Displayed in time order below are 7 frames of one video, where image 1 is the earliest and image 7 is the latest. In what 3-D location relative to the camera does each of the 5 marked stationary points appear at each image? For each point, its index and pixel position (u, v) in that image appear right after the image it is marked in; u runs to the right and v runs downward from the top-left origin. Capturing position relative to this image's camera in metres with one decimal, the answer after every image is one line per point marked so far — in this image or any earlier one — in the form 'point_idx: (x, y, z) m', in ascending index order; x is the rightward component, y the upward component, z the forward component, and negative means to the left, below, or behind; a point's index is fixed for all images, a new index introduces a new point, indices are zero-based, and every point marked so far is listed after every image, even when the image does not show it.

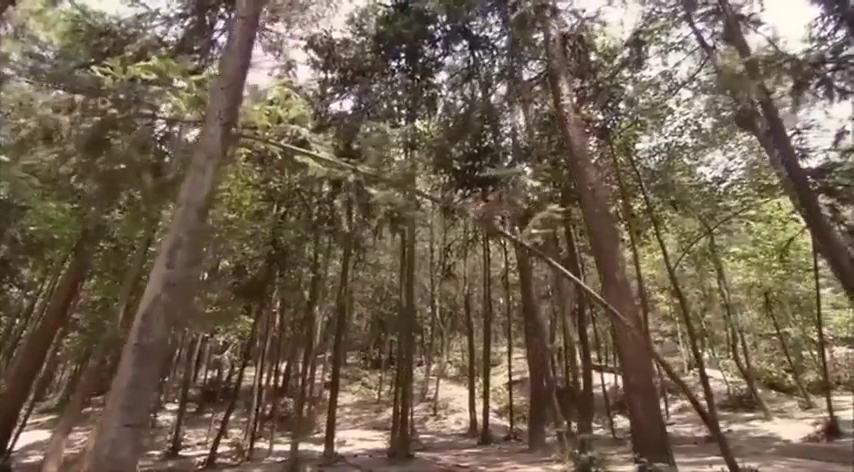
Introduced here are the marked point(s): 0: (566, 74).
0: (+3.1, +3.7, +10.3) m
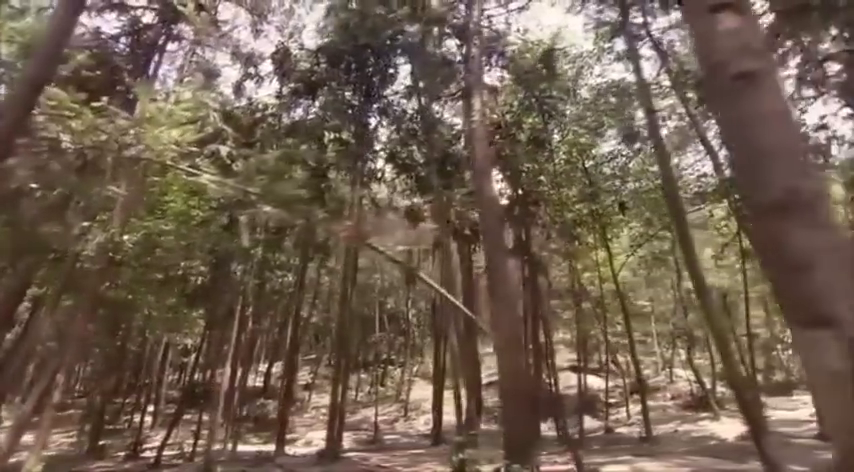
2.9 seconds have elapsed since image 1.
0: (+1.3, +3.4, +10.8) m
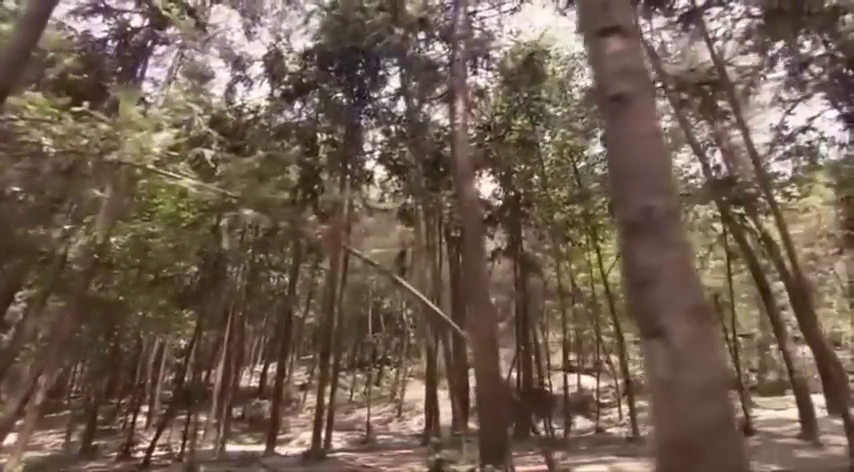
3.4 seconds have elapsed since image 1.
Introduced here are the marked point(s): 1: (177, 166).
0: (+0.9, +3.4, +10.9) m
1: (-4.8, +1.3, +8.7) m
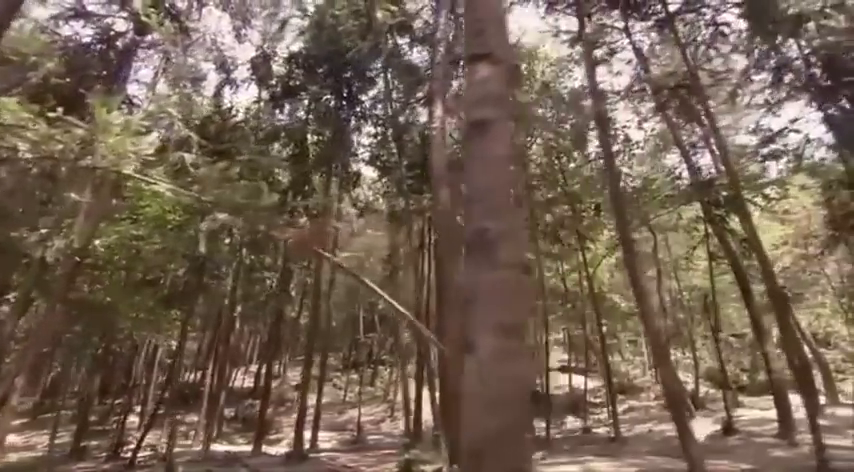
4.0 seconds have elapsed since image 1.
0: (+0.5, +3.3, +11.0) m
1: (-5.3, +1.3, +8.8) m
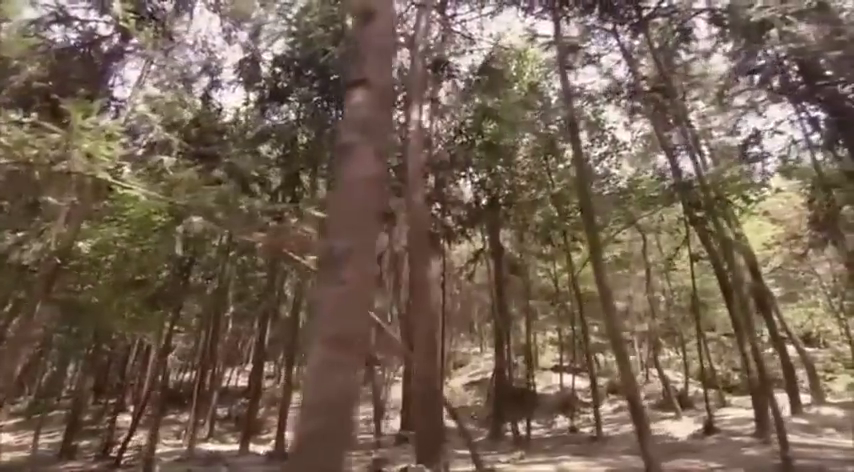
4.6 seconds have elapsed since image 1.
0: (-0.1, +3.3, +11.1) m
1: (-5.8, +1.2, +9.0) m
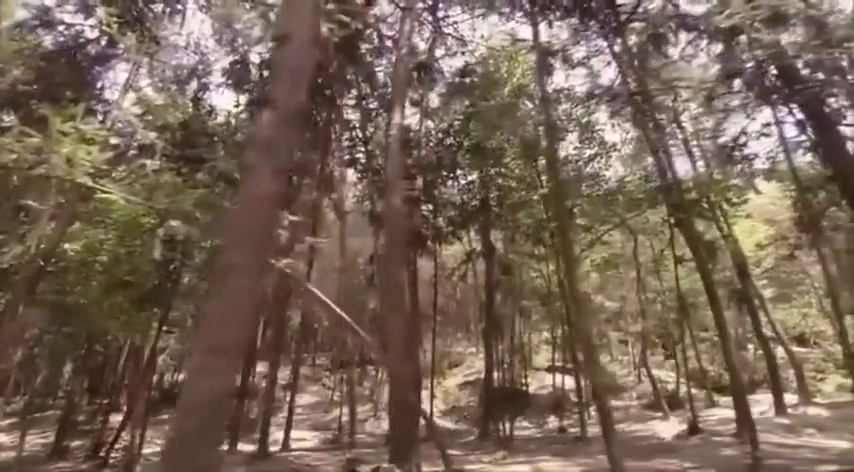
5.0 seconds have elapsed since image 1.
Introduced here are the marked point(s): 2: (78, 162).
0: (-0.5, +3.2, +11.2) m
1: (-6.2, +1.2, +9.1) m
2: (-6.2, +1.3, +8.1) m
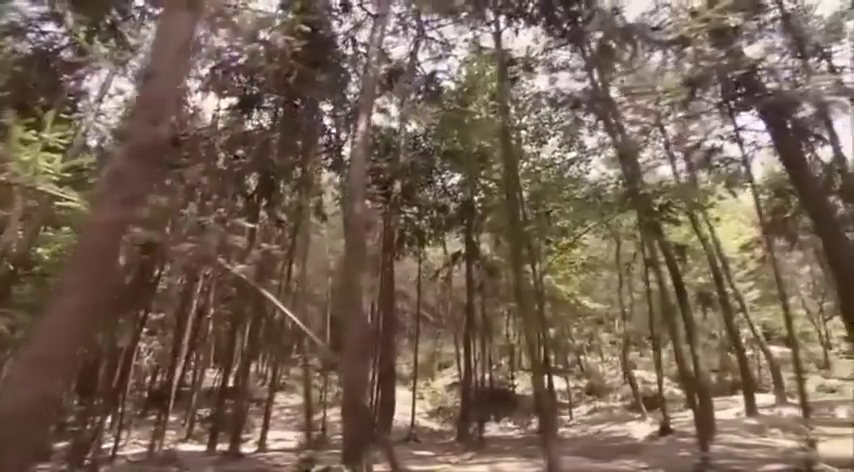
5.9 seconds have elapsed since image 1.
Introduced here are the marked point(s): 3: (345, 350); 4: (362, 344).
0: (-1.3, +3.1, +11.4) m
1: (-7.0, +1.1, +9.2) m
2: (-7.0, +1.2, +8.3) m
3: (-1.4, -2.0, +8.1) m
4: (-1.2, -1.9, +8.1) m
